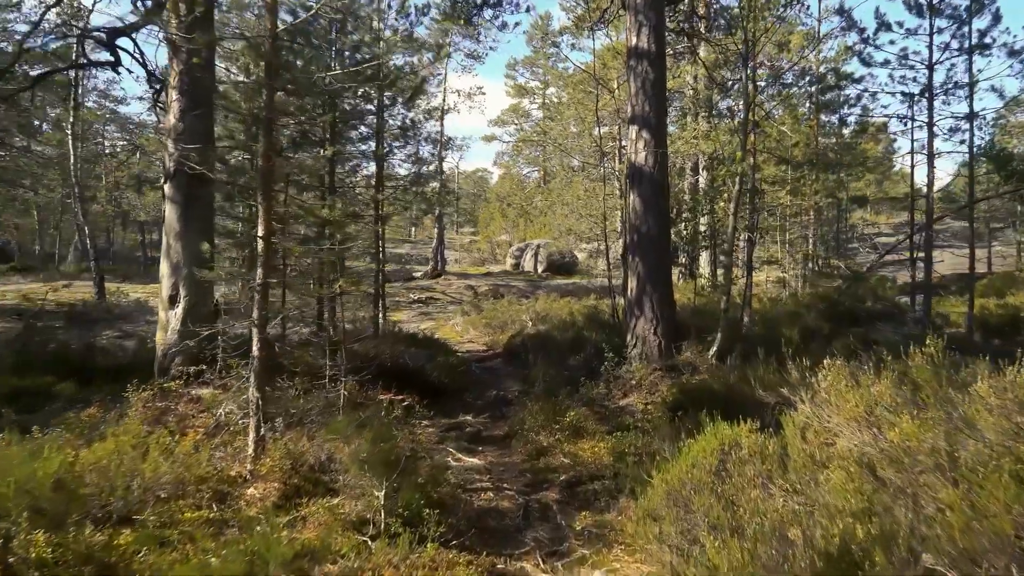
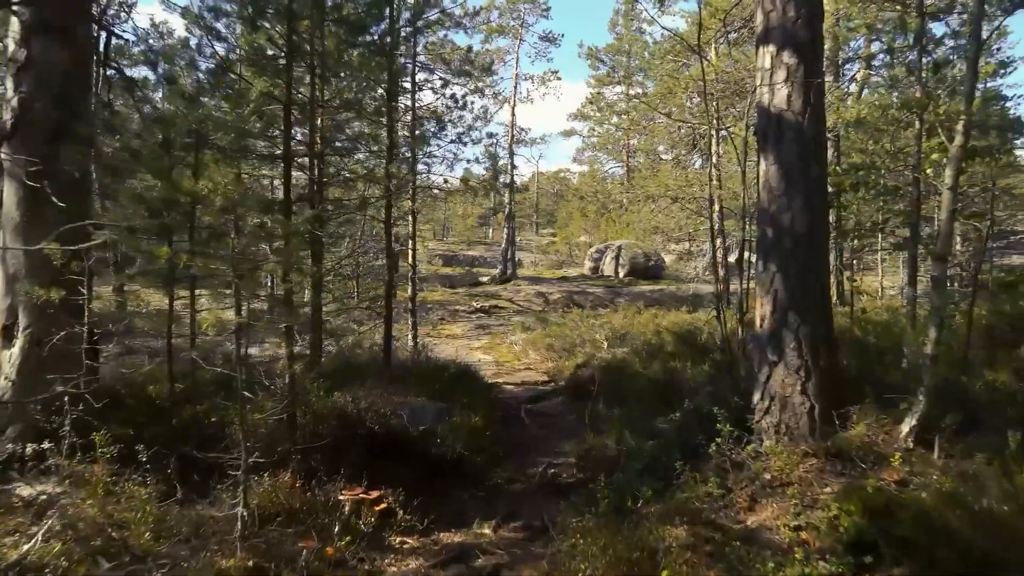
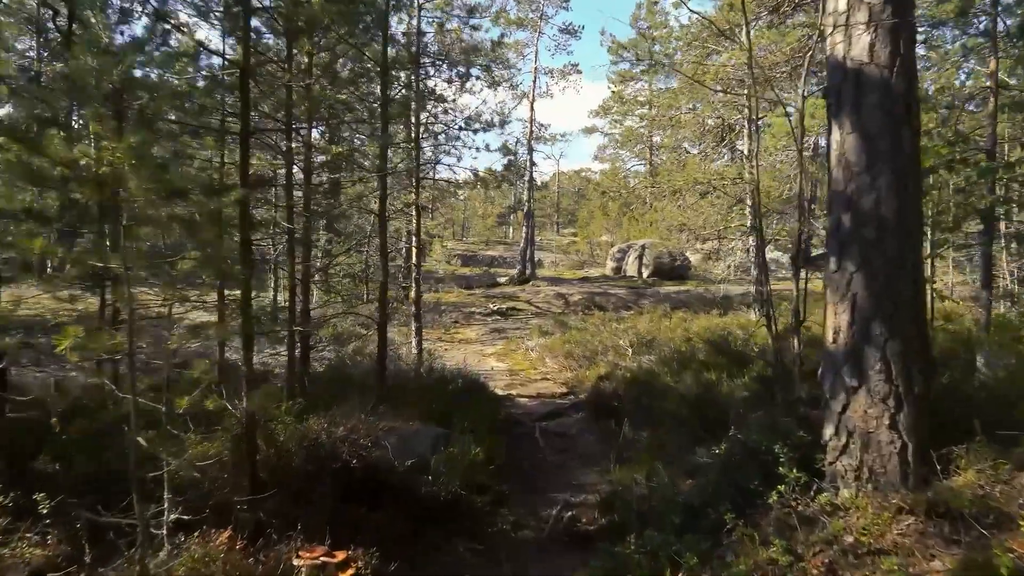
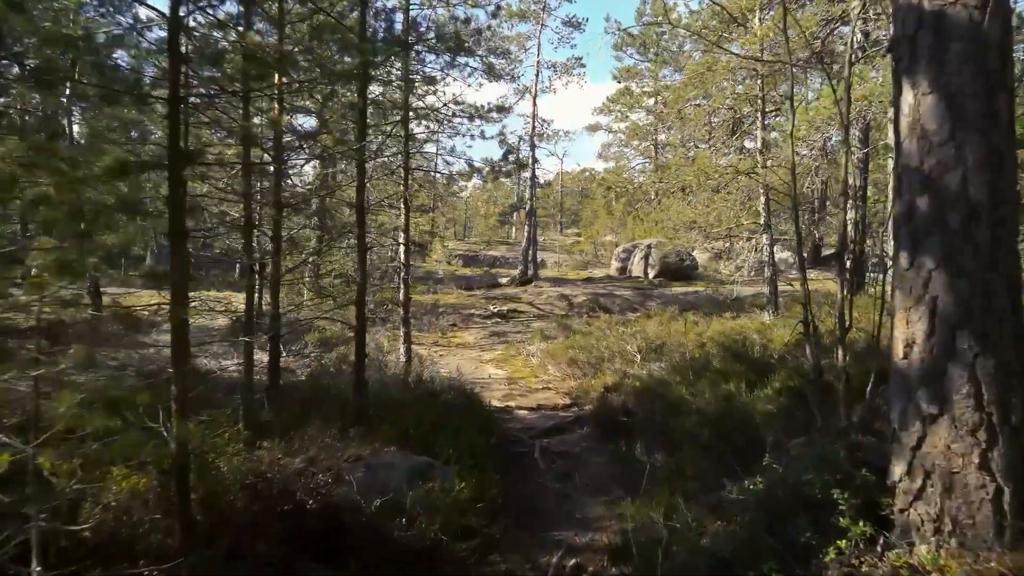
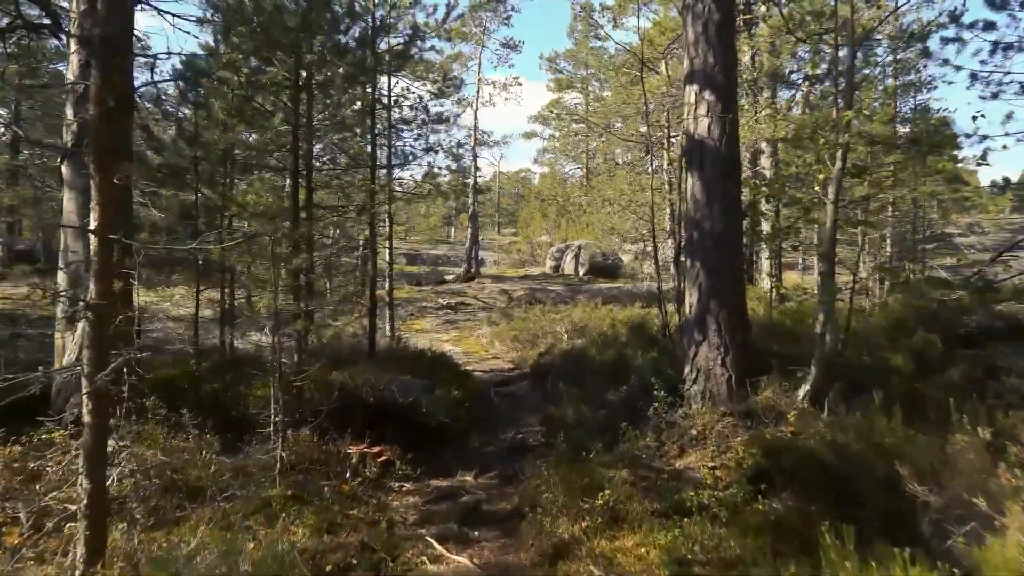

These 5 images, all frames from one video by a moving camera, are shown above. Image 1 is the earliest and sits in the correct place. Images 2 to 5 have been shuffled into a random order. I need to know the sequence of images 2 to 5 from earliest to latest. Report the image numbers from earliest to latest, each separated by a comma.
5, 2, 3, 4
